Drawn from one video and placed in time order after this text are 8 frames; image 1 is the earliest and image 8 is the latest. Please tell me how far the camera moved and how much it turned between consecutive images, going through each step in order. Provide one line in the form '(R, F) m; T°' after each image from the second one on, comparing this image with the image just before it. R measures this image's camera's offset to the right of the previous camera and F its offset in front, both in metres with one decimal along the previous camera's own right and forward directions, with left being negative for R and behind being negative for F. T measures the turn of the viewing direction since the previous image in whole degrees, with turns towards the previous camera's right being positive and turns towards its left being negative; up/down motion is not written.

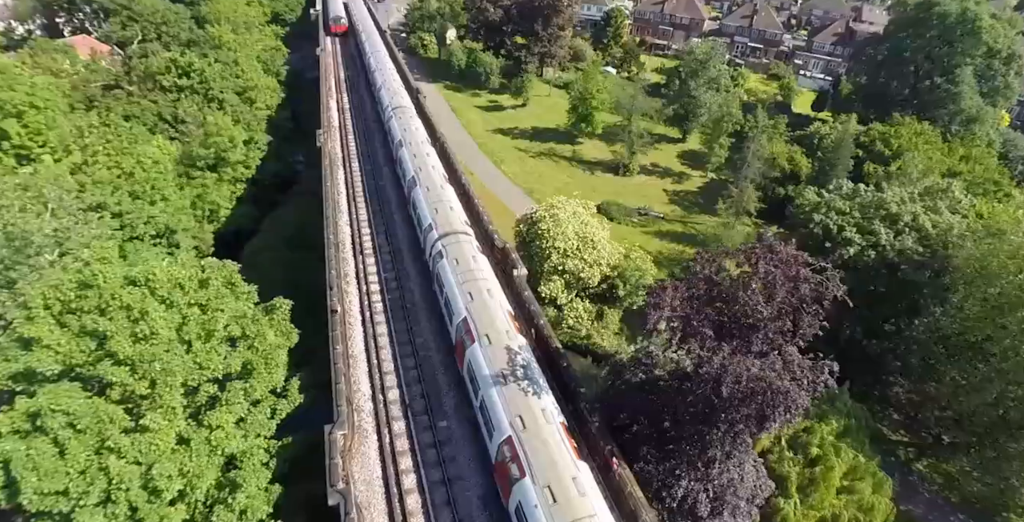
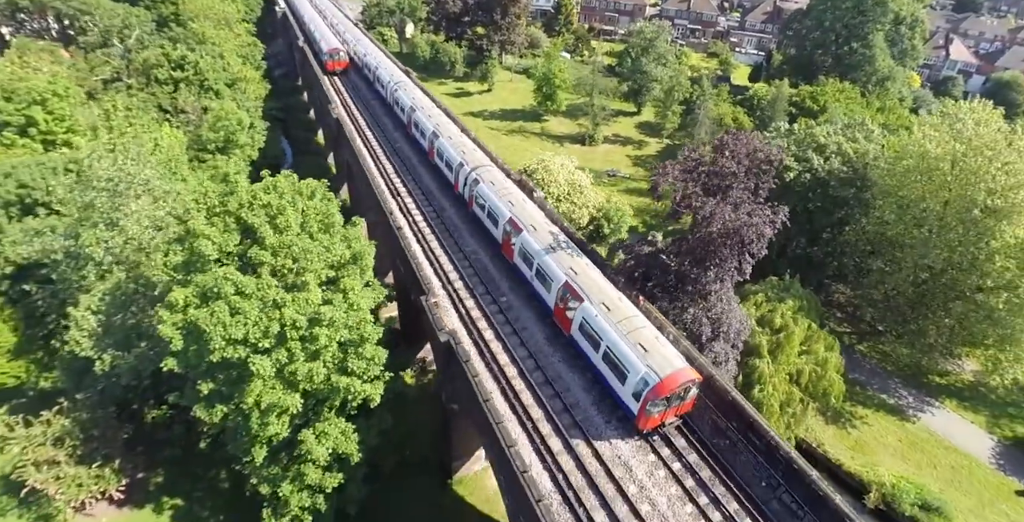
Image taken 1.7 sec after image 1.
(-3.7, -5.4) m; +5°
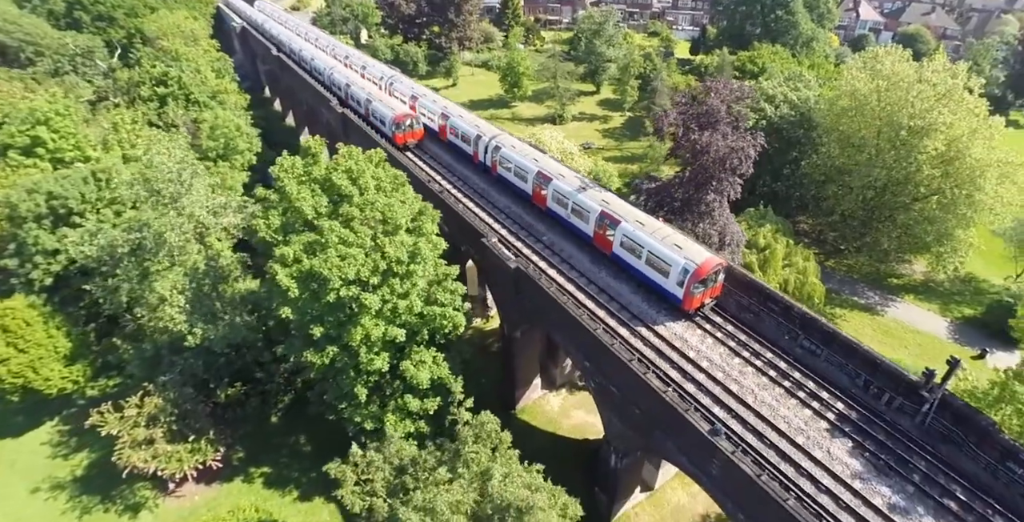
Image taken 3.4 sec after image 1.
(-4.3, -4.1) m; +4°
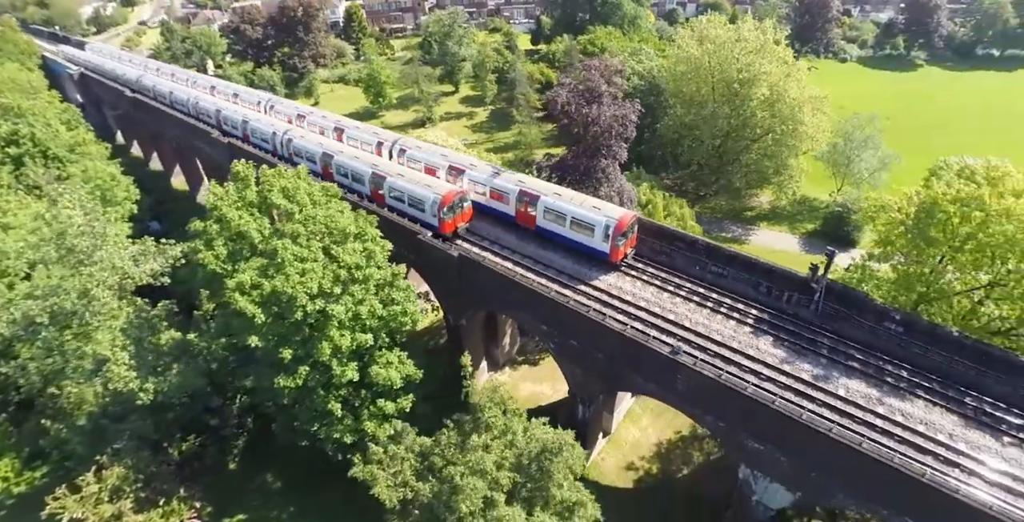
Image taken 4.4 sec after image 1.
(-3.5, -2.0) m; +12°
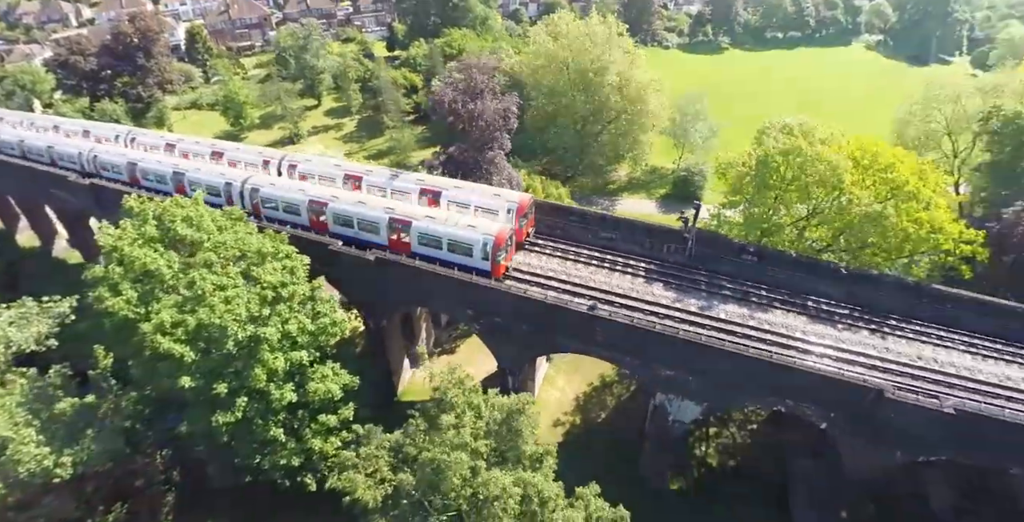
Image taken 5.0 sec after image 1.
(-2.4, -2.7) m; +12°
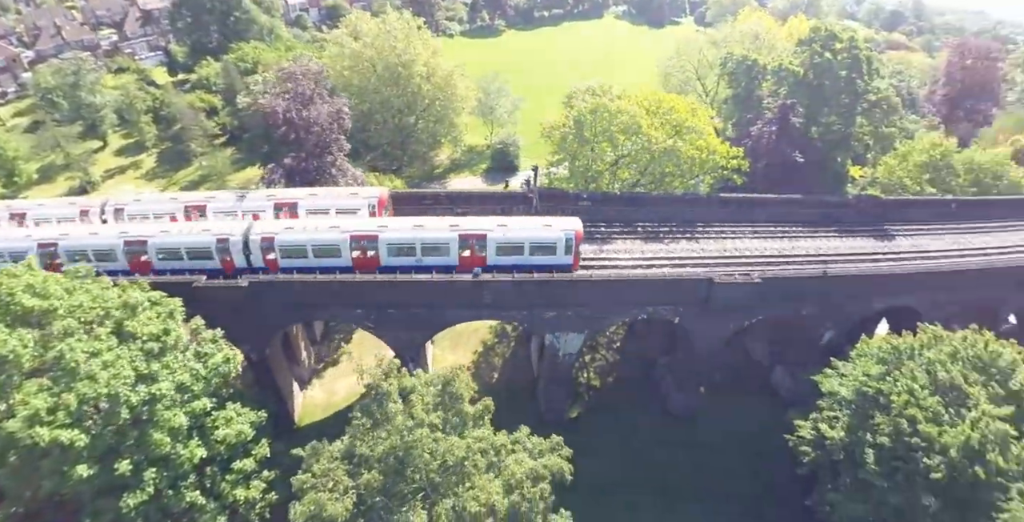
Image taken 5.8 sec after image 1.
(-2.5, -2.9) m; +16°
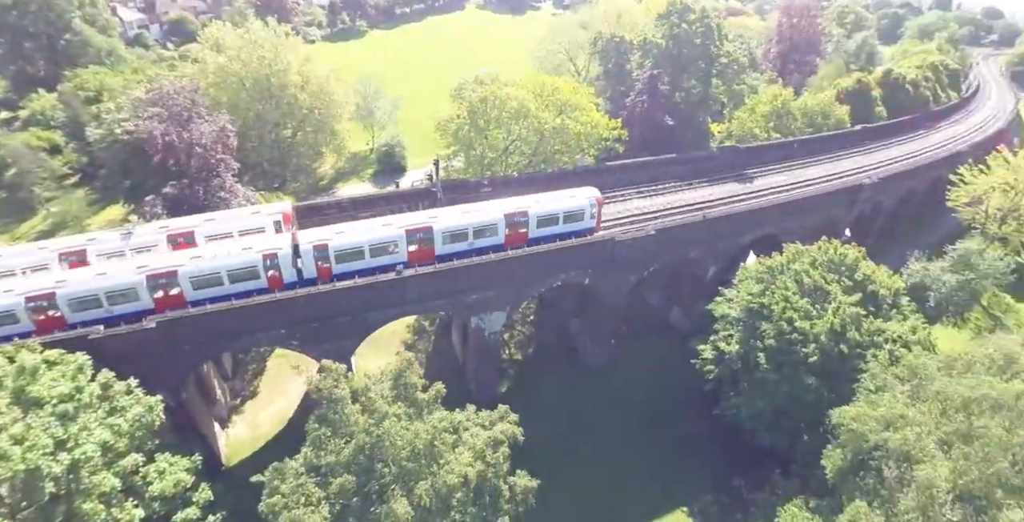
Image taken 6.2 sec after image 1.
(-1.5, -1.4) m; +10°
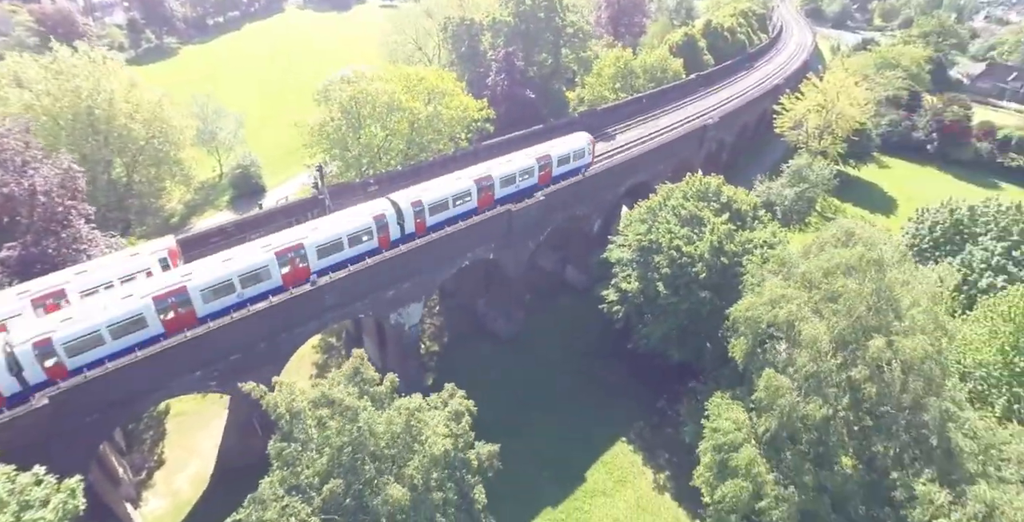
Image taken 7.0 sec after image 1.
(-2.7, -0.9) m; +13°
